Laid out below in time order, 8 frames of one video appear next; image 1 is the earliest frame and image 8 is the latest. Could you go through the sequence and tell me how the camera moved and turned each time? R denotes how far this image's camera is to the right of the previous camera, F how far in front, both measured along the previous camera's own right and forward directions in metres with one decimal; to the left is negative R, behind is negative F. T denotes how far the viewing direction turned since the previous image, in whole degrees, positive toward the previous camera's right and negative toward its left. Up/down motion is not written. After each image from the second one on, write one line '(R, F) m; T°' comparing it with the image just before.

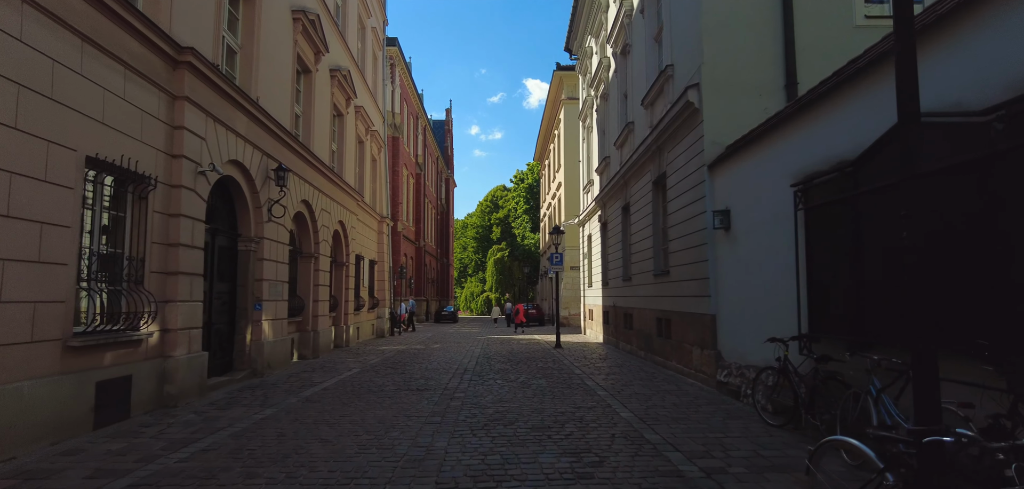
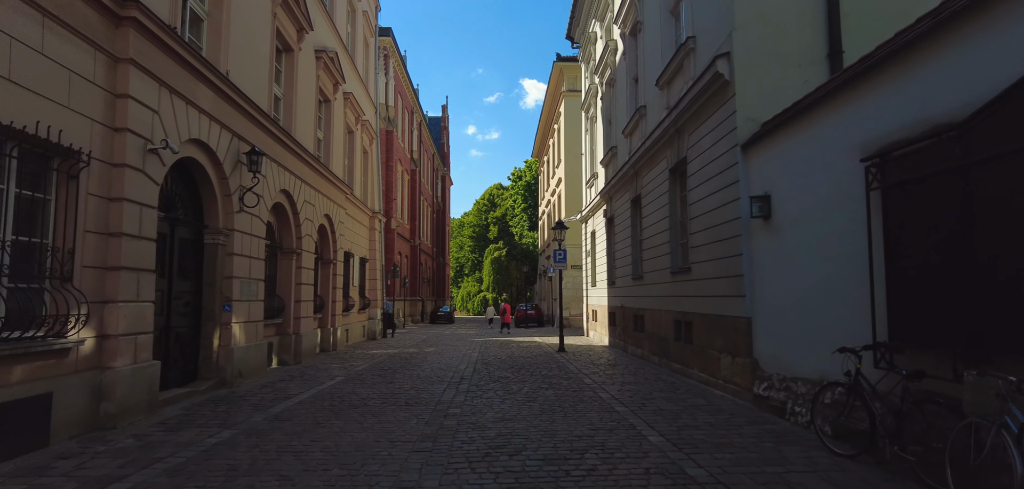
(-0.1, +1.2) m; 0°
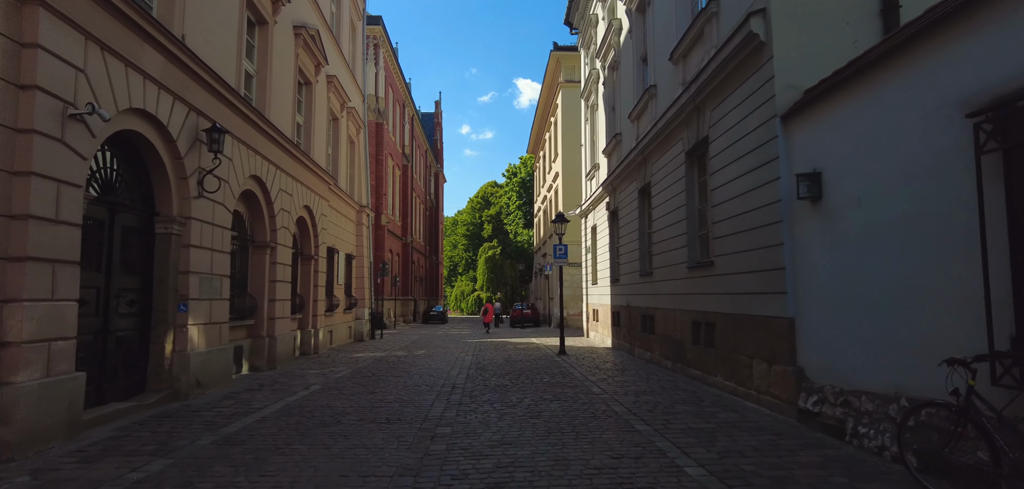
(-0.1, +1.2) m; +1°
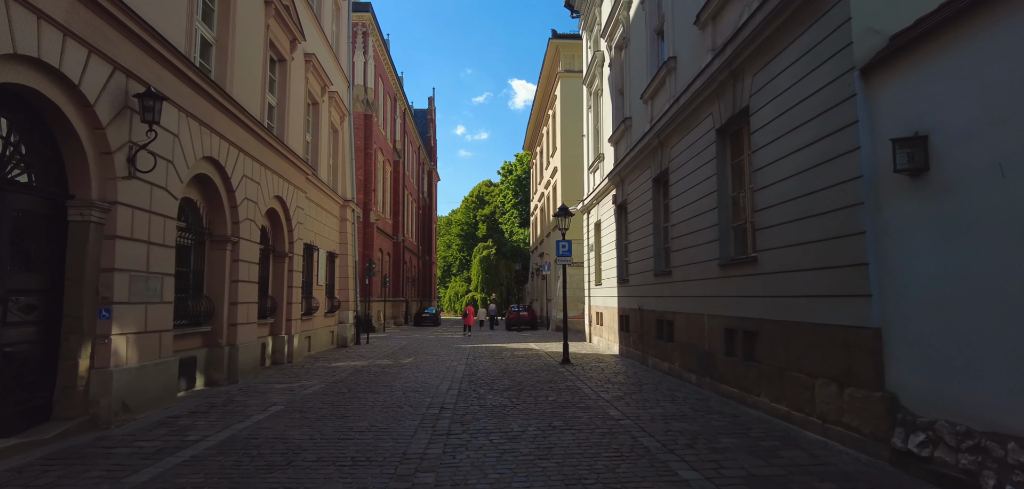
(-0.1, +1.6) m; +1°
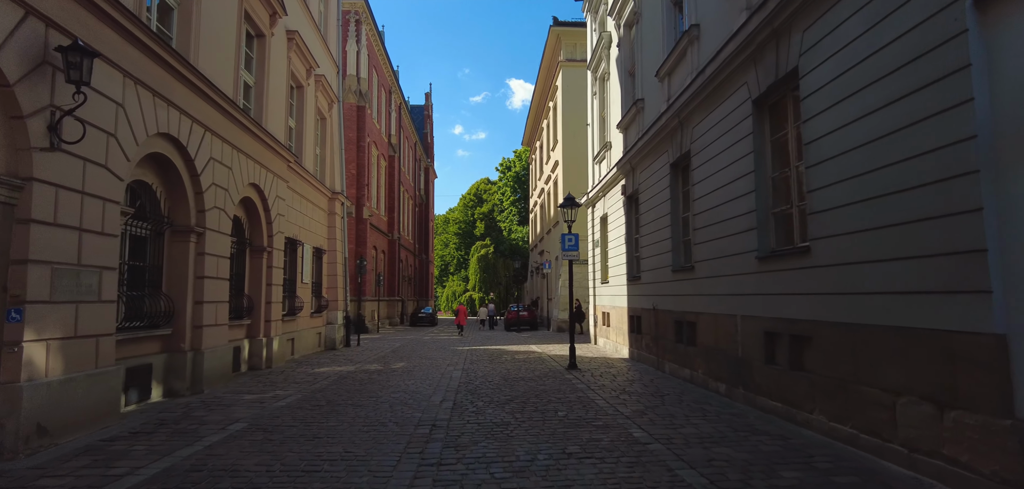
(-0.1, +1.3) m; 0°
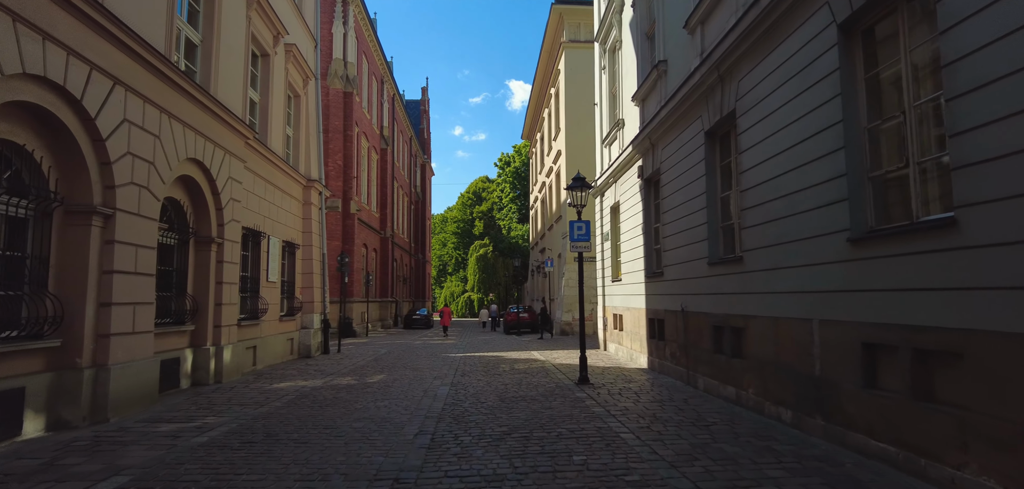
(0.0, +2.2) m; 0°
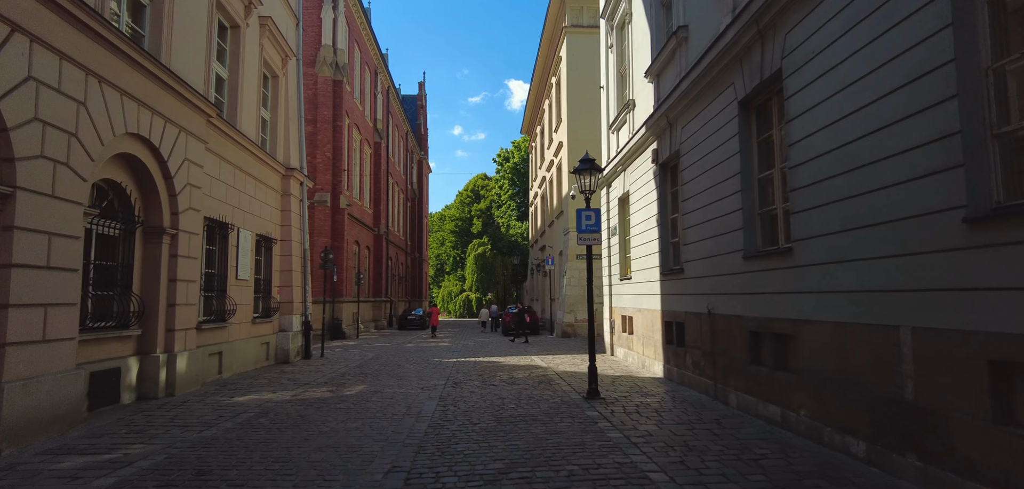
(0.0, +1.5) m; 0°
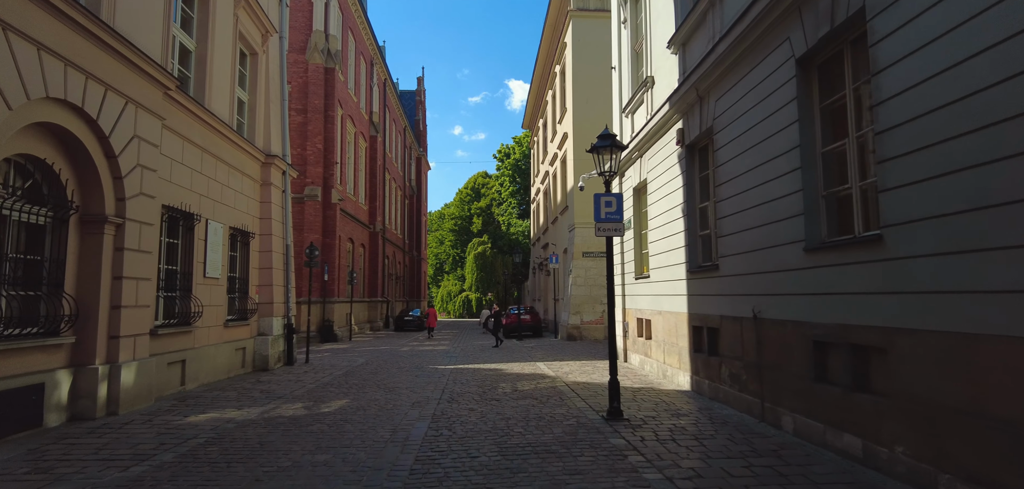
(-0.1, +1.5) m; 0°
